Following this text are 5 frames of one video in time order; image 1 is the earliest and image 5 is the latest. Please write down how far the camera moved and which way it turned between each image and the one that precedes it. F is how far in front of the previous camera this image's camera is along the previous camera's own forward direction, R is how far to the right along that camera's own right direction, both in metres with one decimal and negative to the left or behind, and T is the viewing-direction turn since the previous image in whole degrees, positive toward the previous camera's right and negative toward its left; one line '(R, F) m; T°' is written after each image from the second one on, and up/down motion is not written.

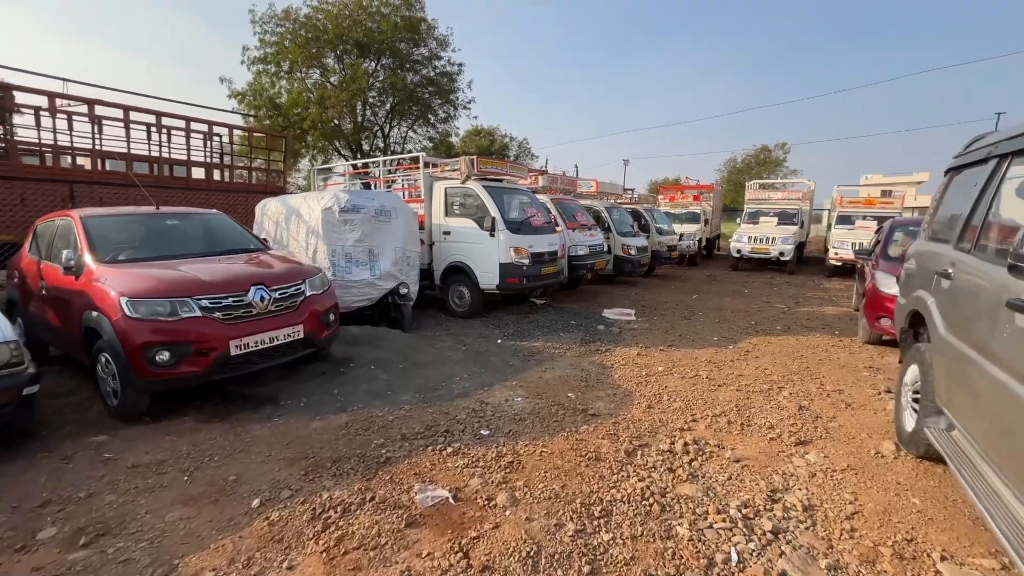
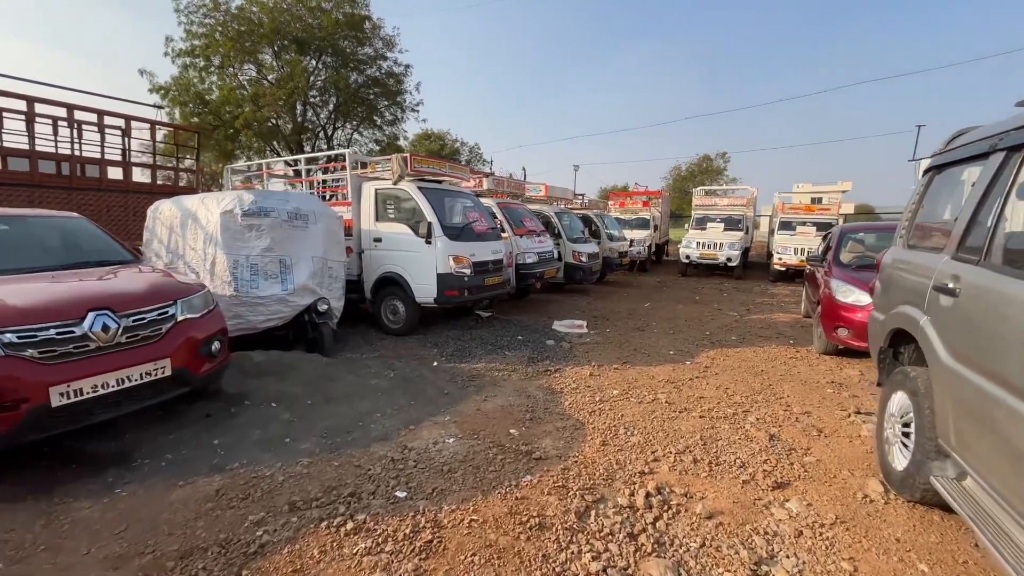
(+0.2, +0.7) m; +6°
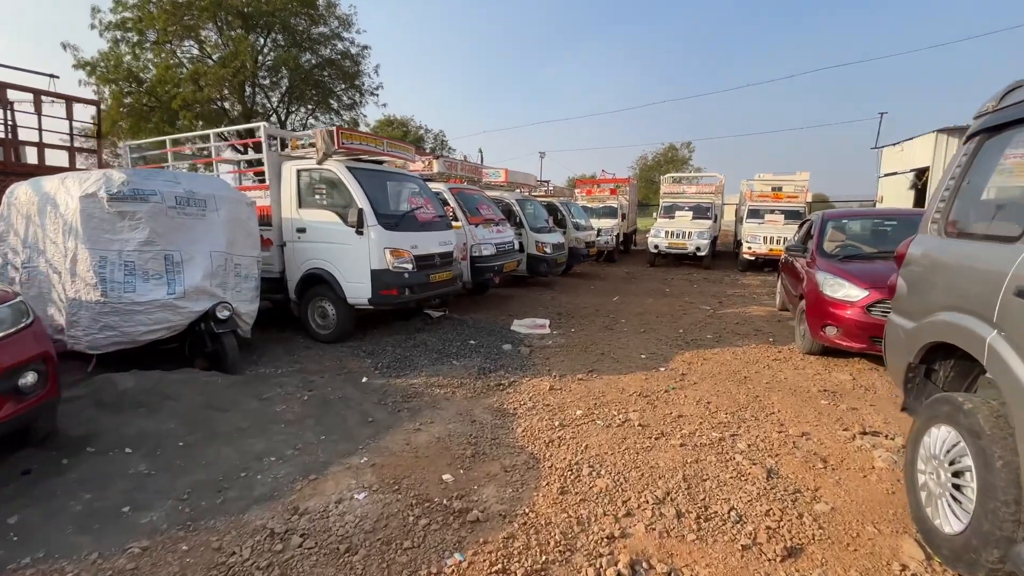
(+0.3, +0.9) m; +4°
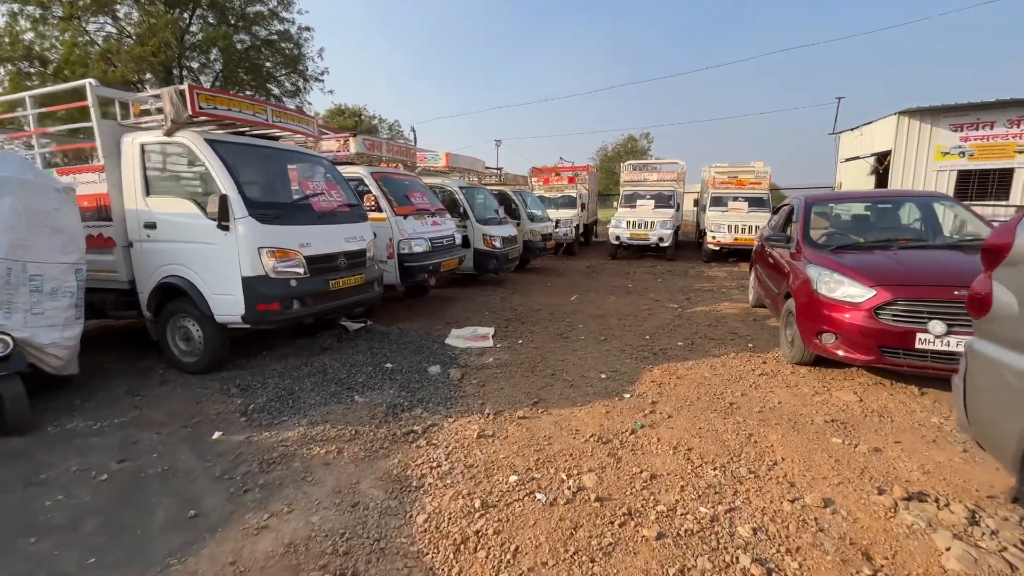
(+0.4, +1.3) m; +4°
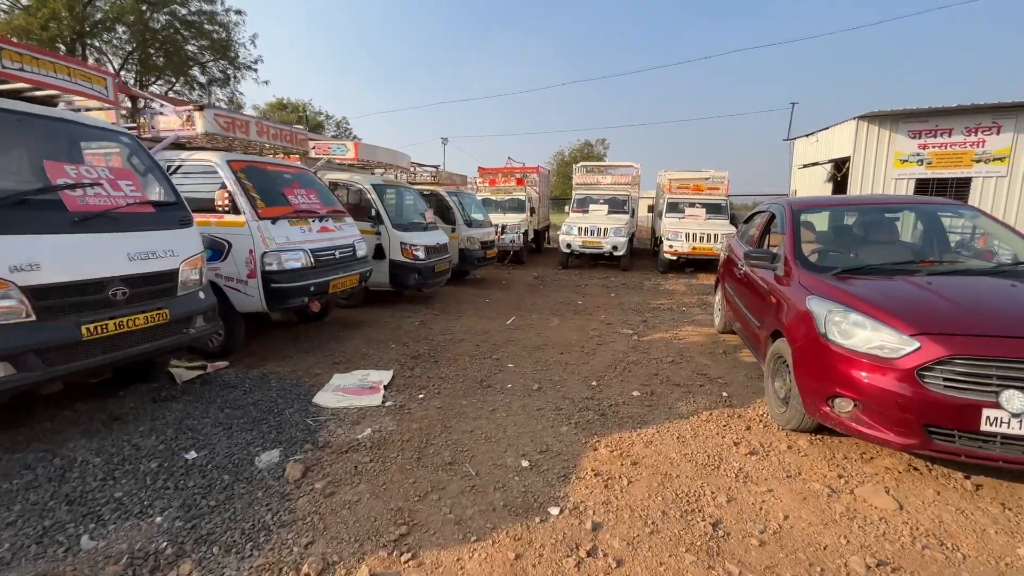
(+0.6, +1.6) m; +5°
